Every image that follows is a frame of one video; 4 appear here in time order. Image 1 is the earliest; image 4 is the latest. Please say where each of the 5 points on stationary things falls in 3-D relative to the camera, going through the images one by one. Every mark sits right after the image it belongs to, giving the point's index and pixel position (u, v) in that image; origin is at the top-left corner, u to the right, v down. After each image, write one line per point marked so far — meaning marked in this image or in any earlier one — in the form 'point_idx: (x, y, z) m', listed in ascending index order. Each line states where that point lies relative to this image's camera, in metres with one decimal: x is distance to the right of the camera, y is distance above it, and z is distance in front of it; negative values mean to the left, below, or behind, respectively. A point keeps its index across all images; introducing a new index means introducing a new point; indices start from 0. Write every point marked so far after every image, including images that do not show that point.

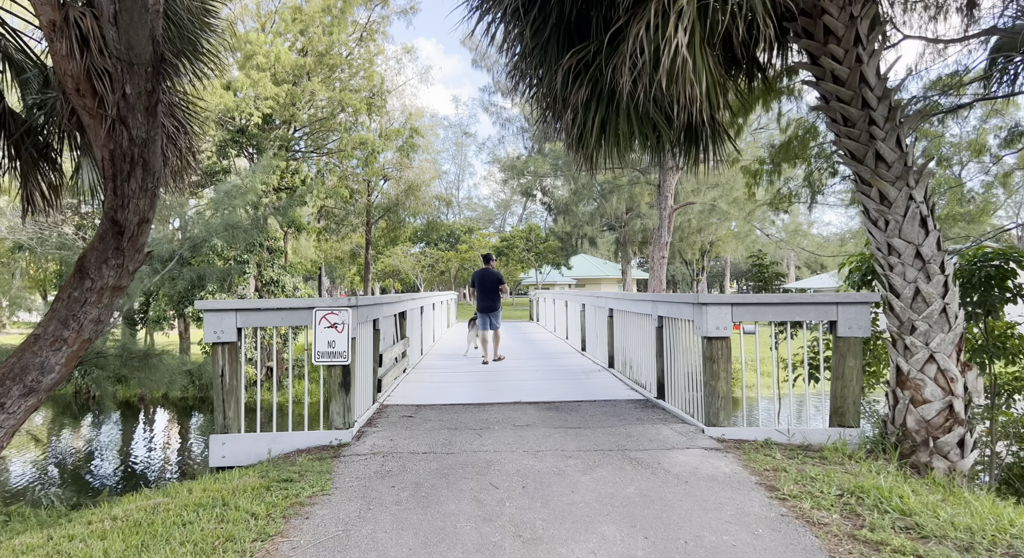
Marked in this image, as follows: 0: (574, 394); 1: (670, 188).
0: (+0.5, -1.0, +5.6) m
1: (+4.2, +2.4, +17.7) m
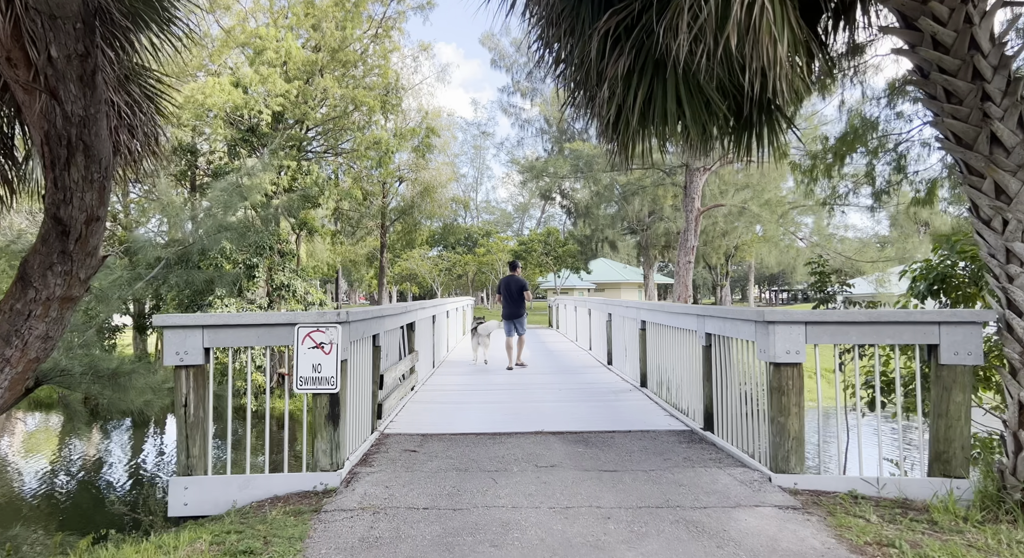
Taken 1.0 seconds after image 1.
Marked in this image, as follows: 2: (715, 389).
0: (+0.7, -1.1, +4.8) m
1: (+4.7, +2.3, +16.9) m
2: (+1.3, -0.7, +4.3) m
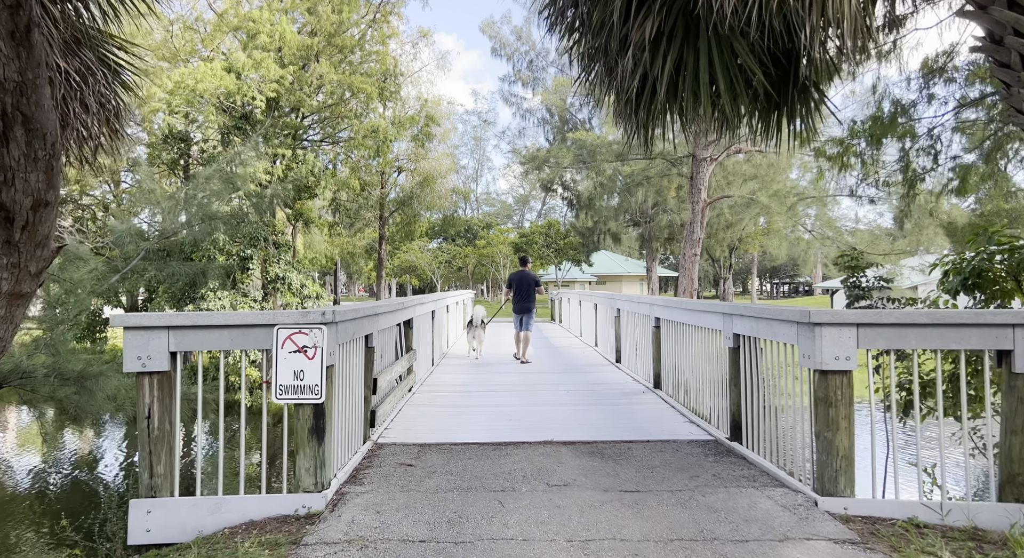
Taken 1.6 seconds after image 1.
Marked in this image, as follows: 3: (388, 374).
0: (+0.7, -1.0, +4.4) m
1: (+4.8, +2.5, +16.4) m
2: (+1.4, -0.7, +3.9) m
3: (-0.9, -0.7, +4.7) m
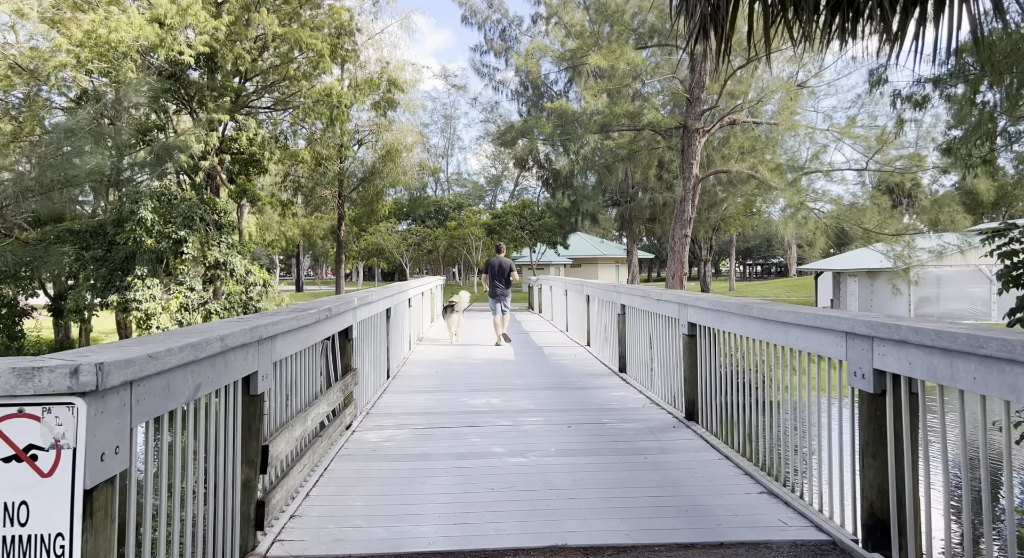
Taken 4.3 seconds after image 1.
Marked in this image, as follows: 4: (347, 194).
0: (+0.7, -1.0, +2.8) m
1: (+4.2, +2.8, +14.8) m
2: (+1.3, -0.7, +2.2) m
3: (-1.0, -0.7, +2.9) m
4: (-5.0, +2.6, +19.9) m
